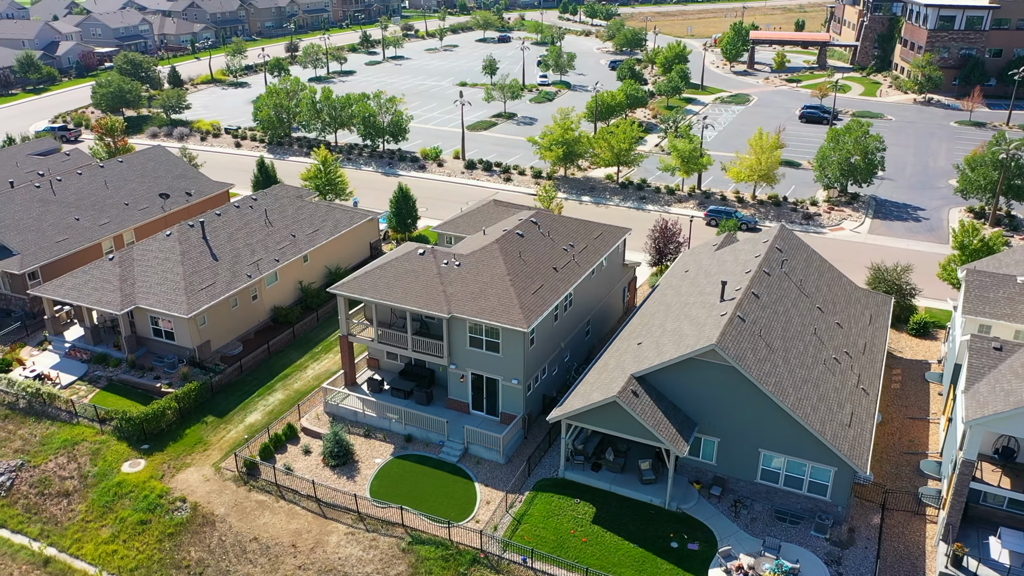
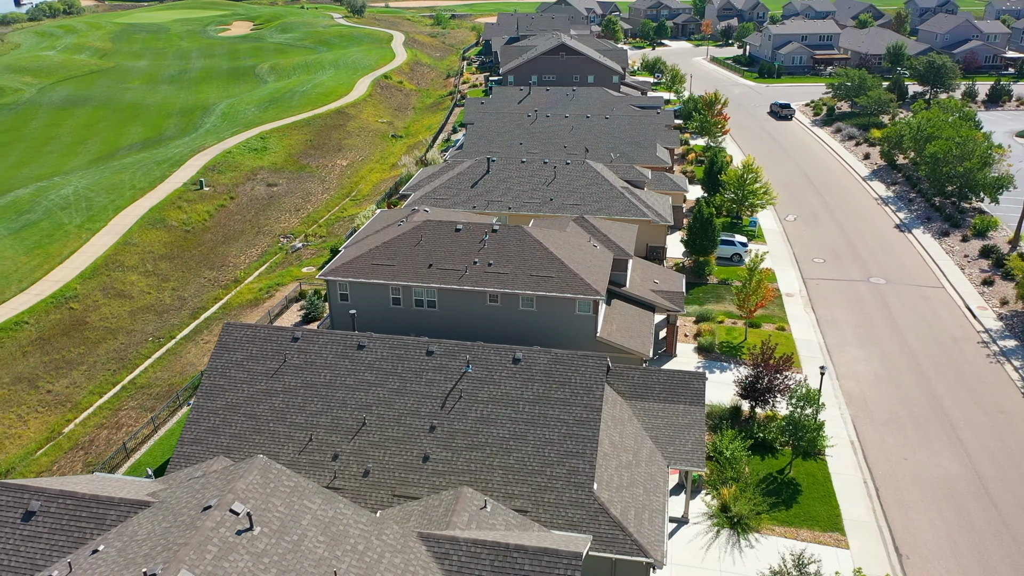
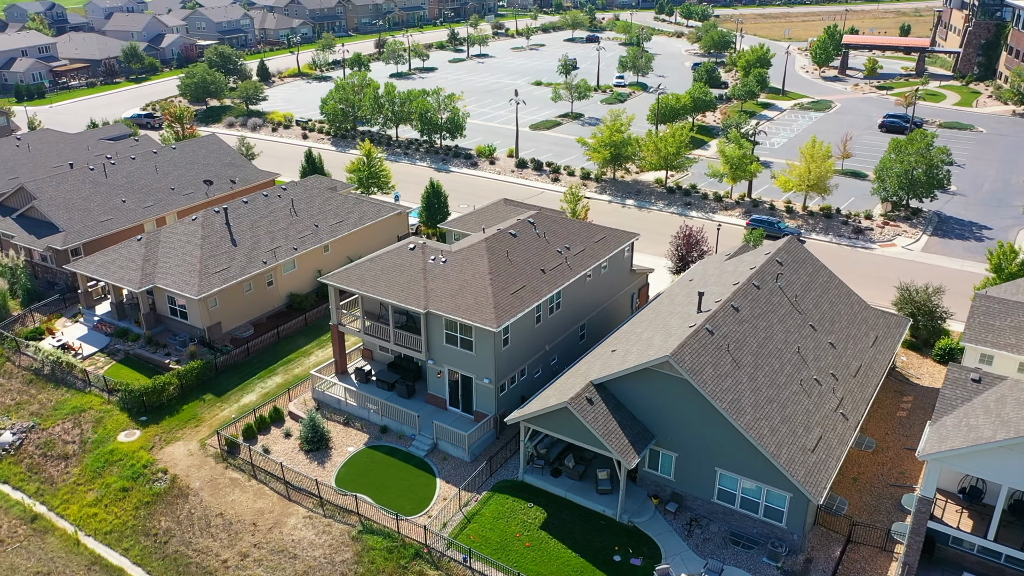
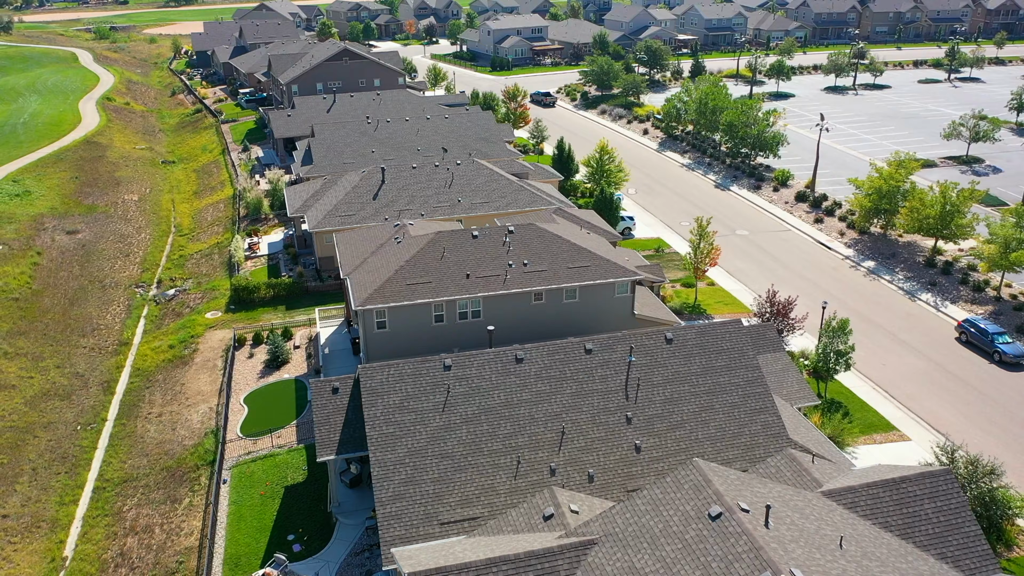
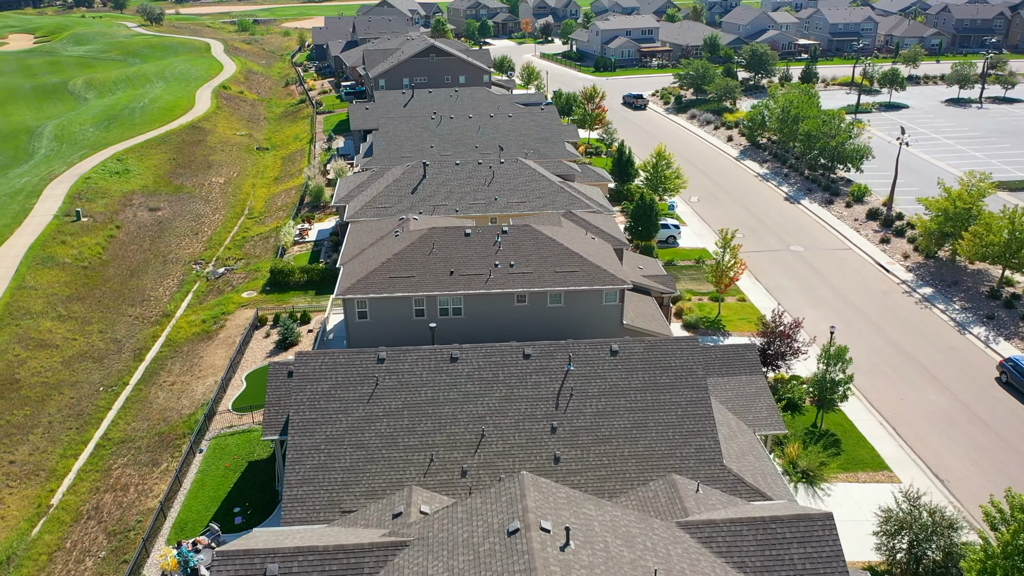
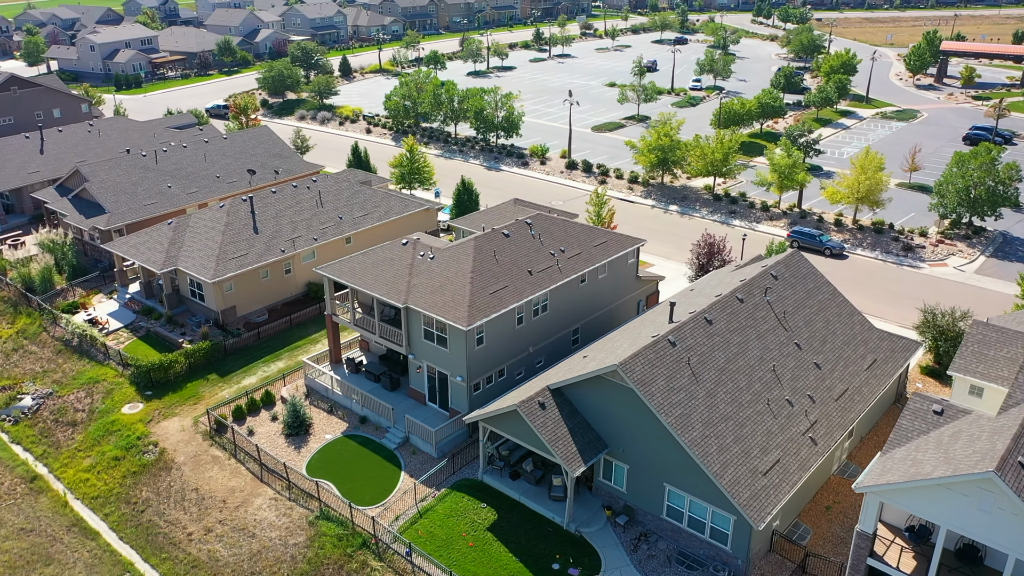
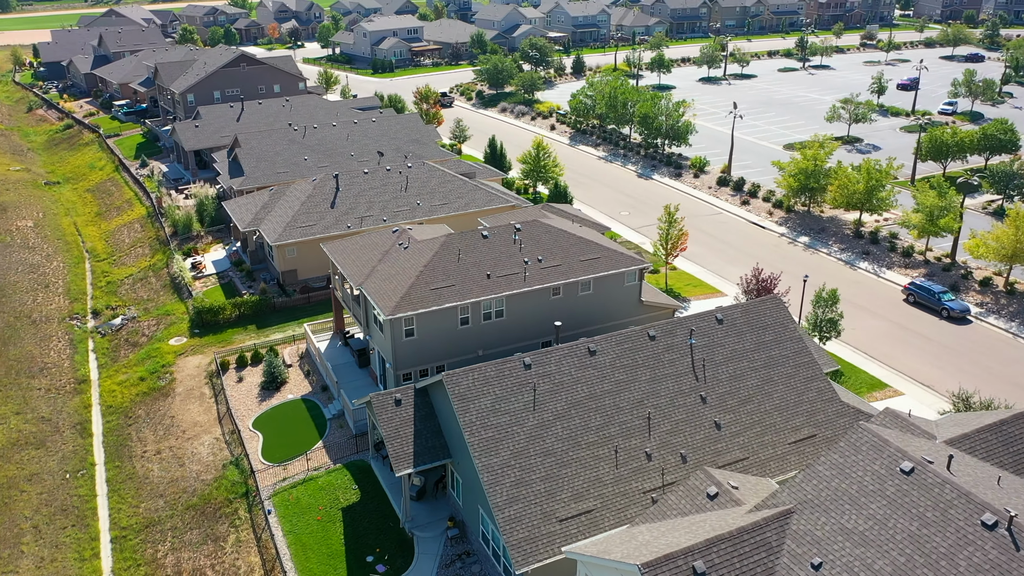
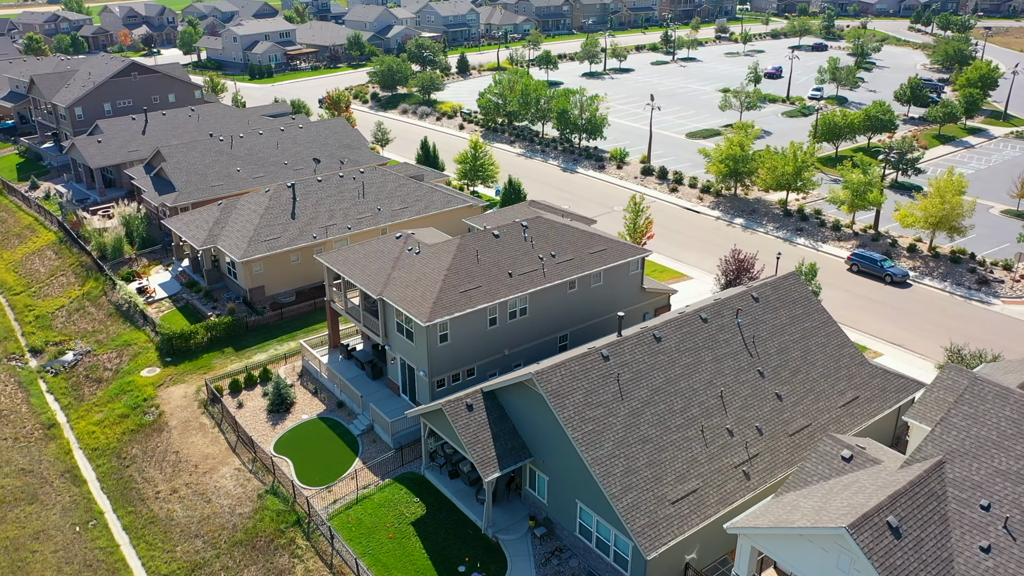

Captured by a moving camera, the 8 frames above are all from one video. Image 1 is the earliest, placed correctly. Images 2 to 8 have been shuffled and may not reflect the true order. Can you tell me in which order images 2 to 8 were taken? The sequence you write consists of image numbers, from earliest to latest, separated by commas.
3, 6, 8, 7, 4, 5, 2
